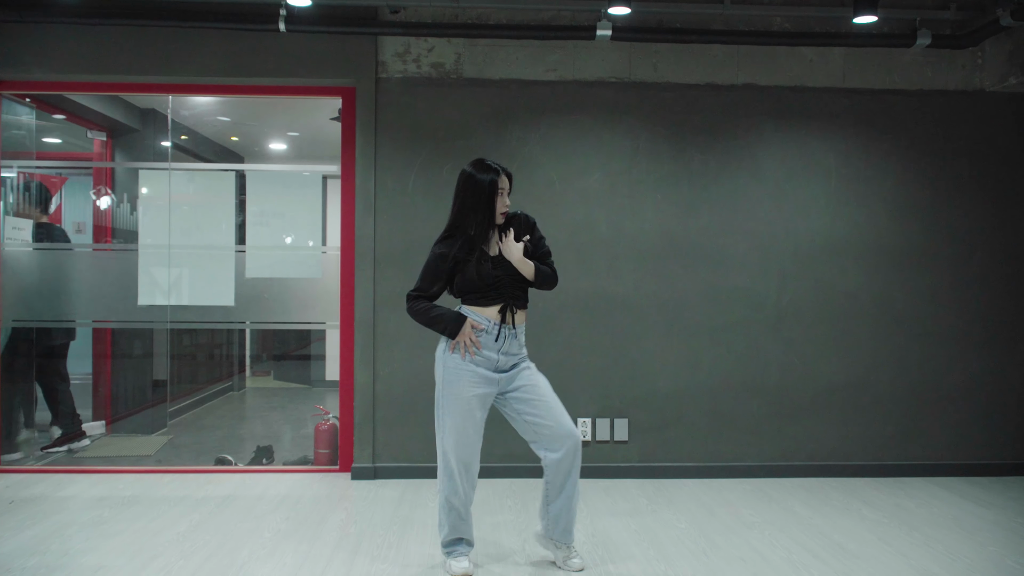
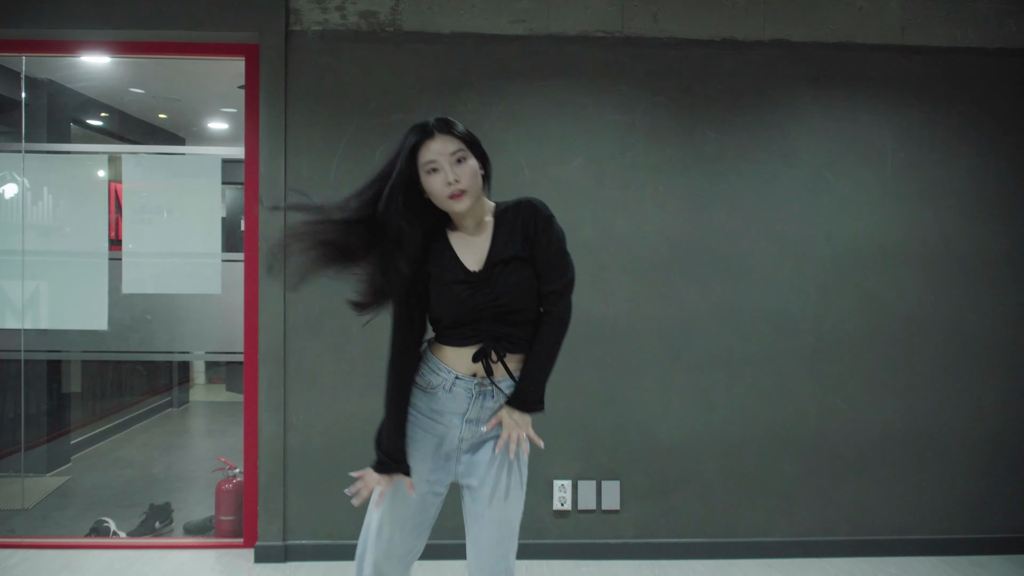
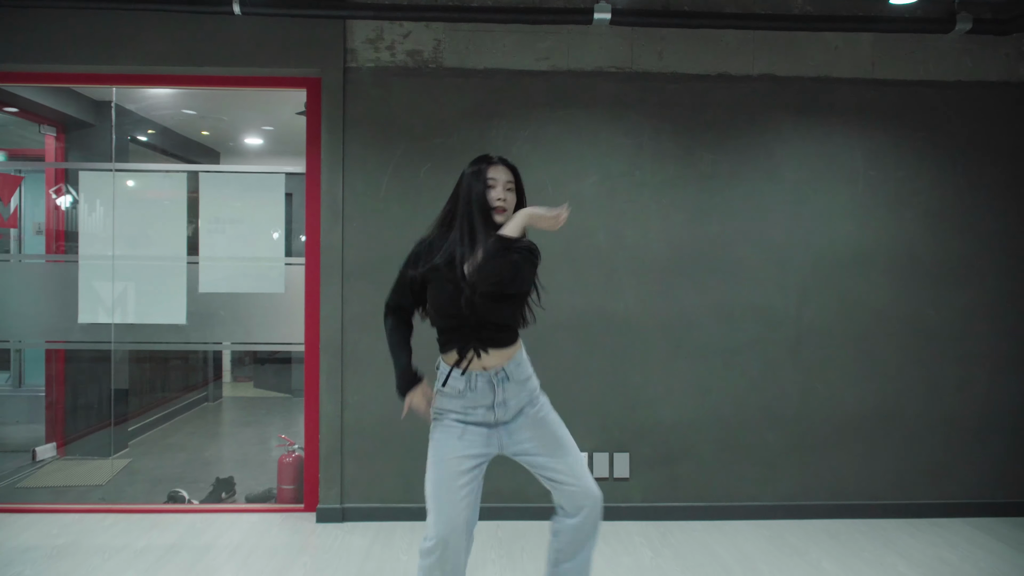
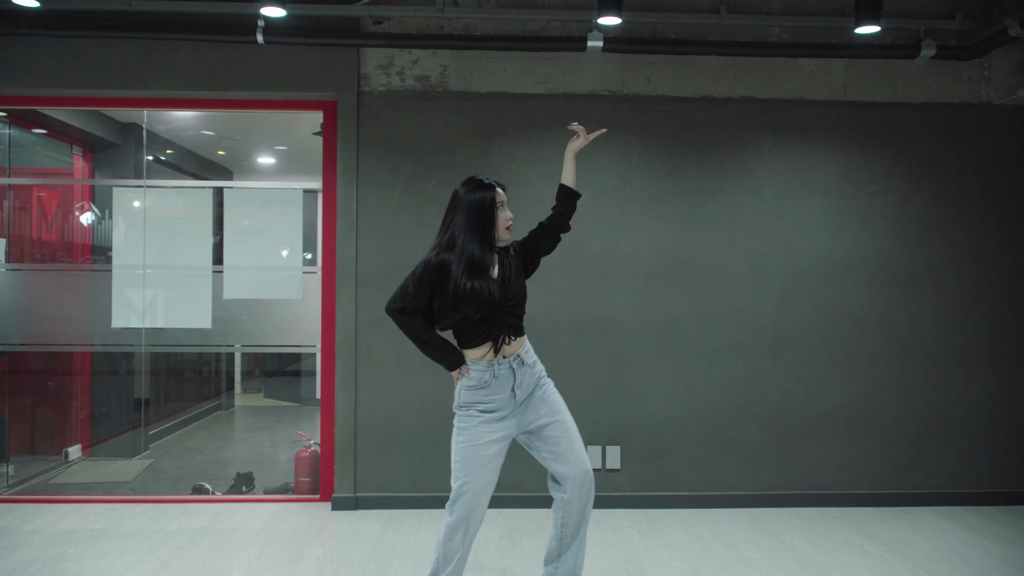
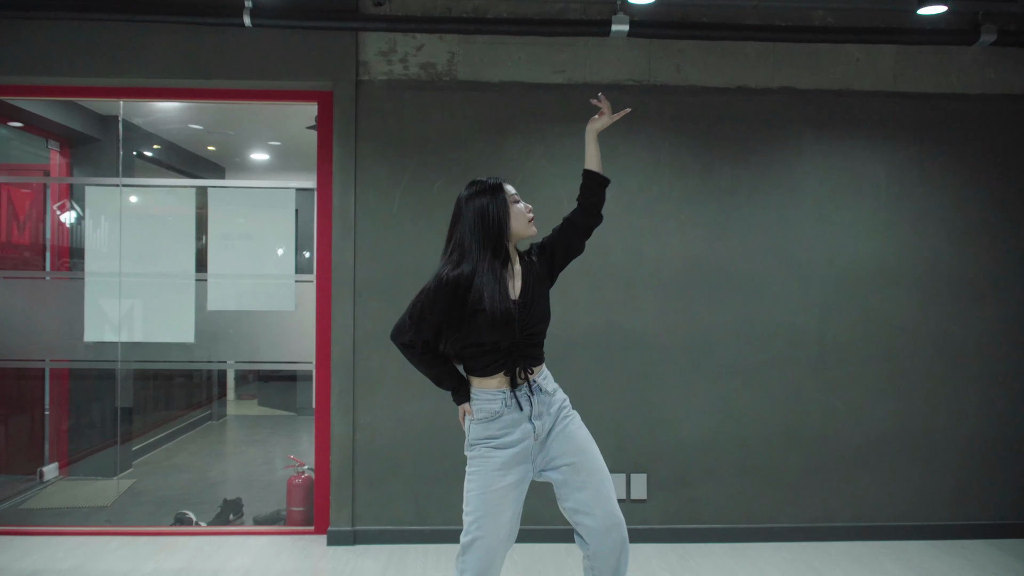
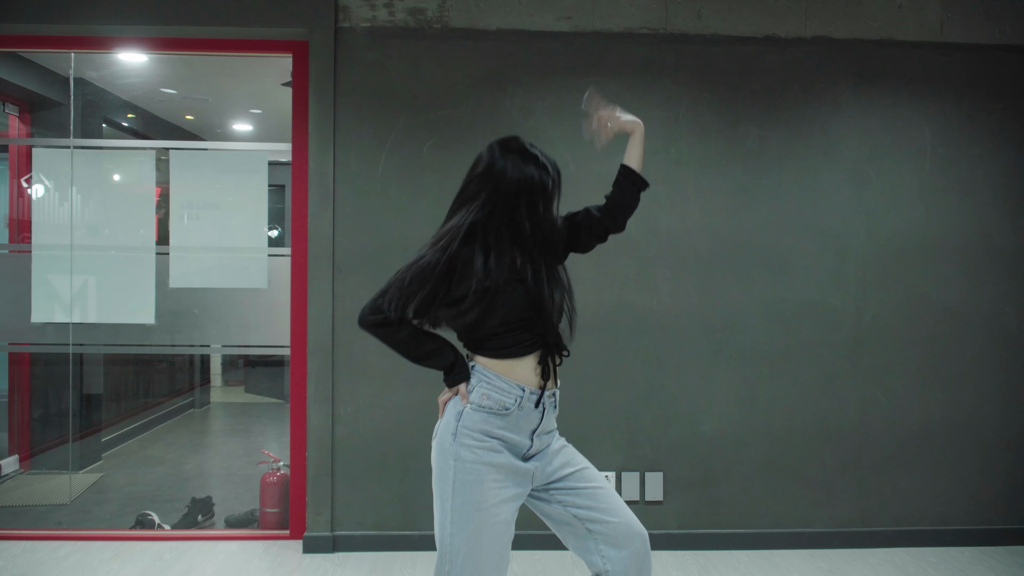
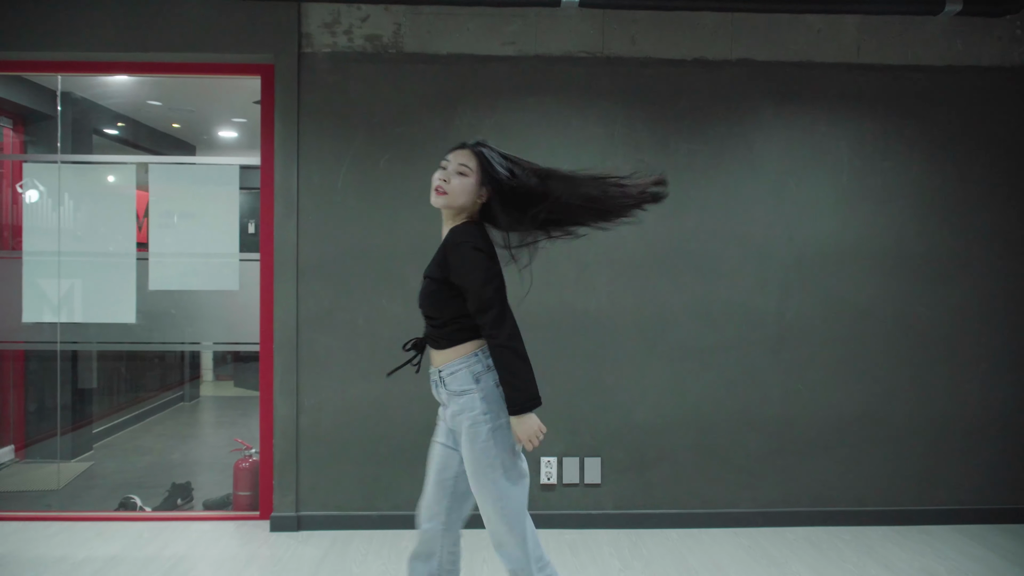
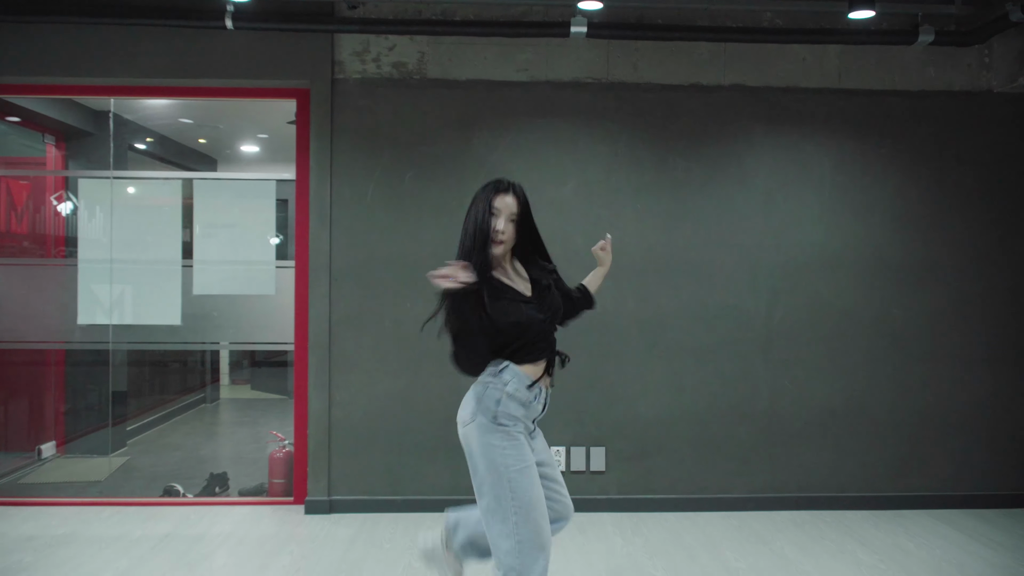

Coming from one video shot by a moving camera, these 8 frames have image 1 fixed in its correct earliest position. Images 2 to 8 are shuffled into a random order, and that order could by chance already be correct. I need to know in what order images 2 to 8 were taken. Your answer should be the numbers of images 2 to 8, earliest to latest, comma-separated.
3, 6, 5, 4, 8, 7, 2
